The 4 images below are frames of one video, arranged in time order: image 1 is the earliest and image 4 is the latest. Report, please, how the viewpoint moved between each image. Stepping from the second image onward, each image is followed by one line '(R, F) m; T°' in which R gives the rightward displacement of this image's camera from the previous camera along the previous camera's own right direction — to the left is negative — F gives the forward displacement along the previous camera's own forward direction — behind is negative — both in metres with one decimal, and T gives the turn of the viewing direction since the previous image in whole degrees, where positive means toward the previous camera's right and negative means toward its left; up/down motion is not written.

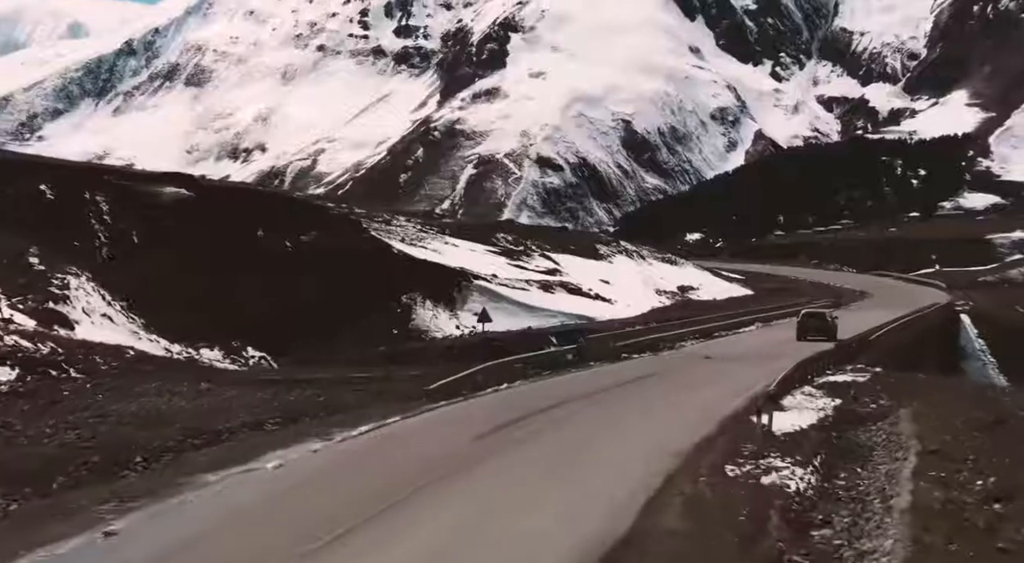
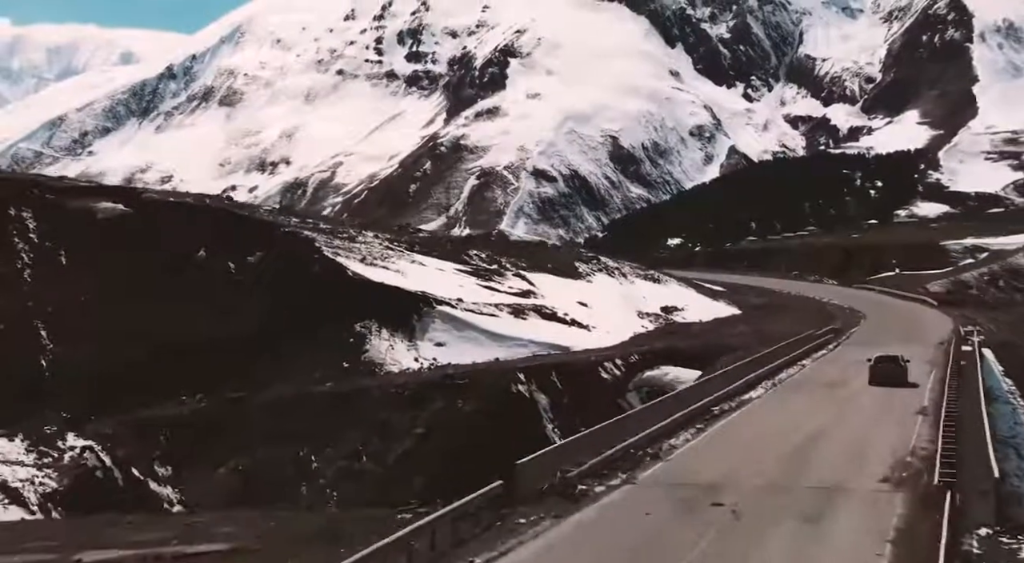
(+0.5, +3.5) m; +1°
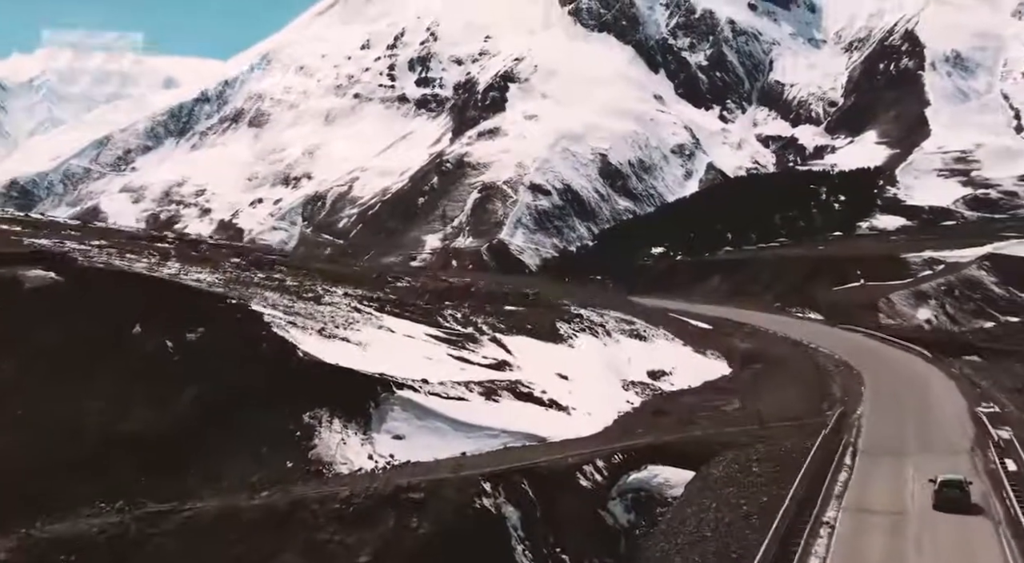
(+0.5, +3.5) m; +1°
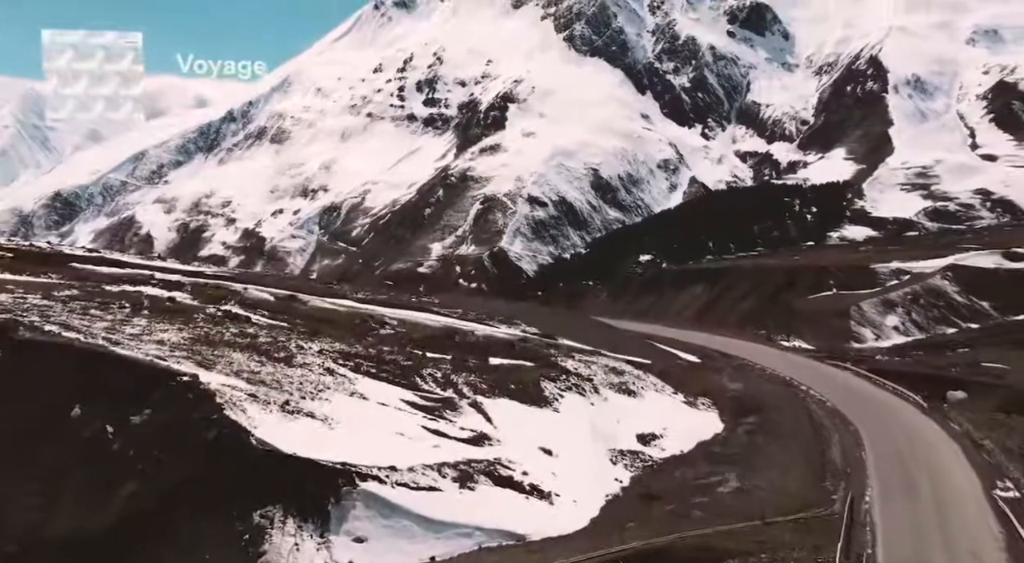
(+0.4, +2.7) m; +1°
